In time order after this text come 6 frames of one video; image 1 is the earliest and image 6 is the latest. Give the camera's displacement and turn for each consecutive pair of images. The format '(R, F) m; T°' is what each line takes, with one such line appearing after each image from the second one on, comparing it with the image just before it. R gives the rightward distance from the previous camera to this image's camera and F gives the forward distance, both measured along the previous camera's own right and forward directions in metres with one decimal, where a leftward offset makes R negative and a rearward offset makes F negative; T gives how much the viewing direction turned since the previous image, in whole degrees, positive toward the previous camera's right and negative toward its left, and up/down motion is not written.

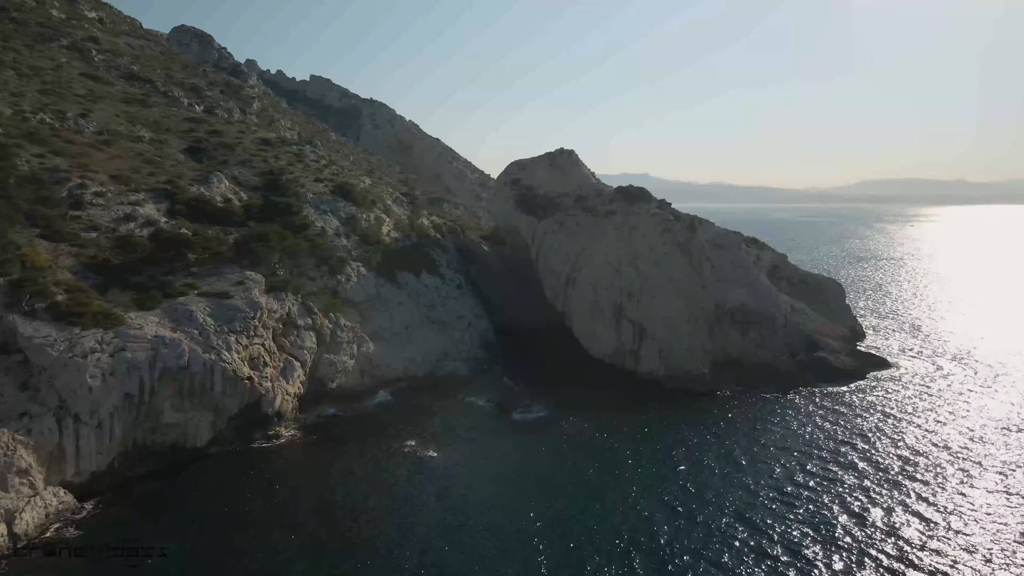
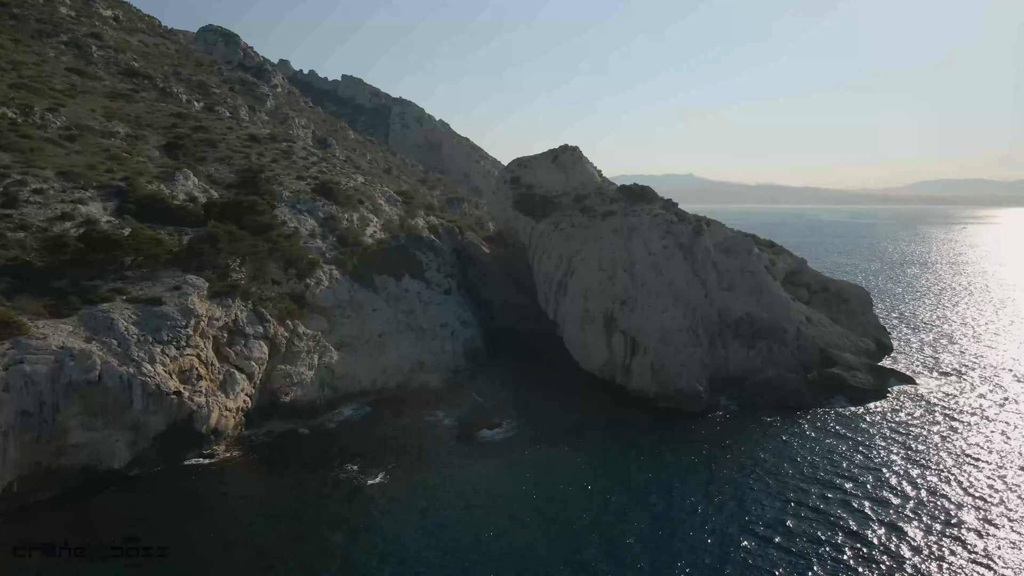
(+3.0, +3.1) m; -3°
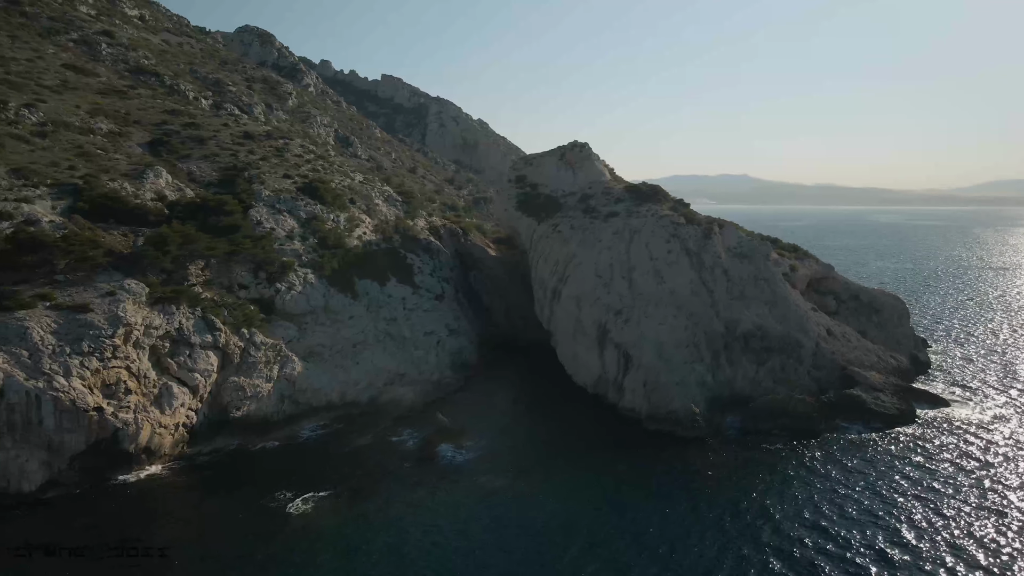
(+3.0, +3.0) m; -4°
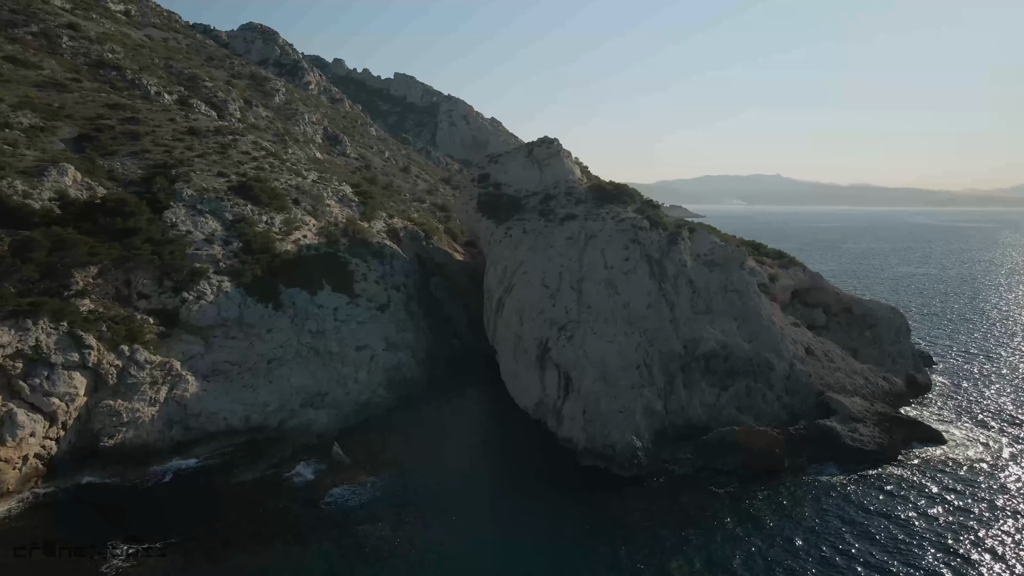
(+4.1, +3.8) m; -2°
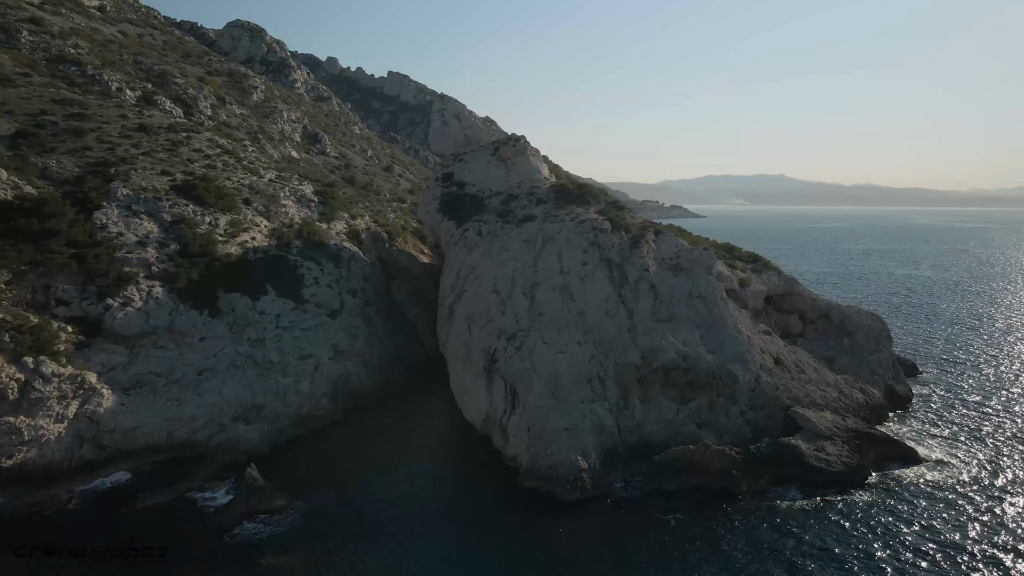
(+2.2, +2.0) m; 0°
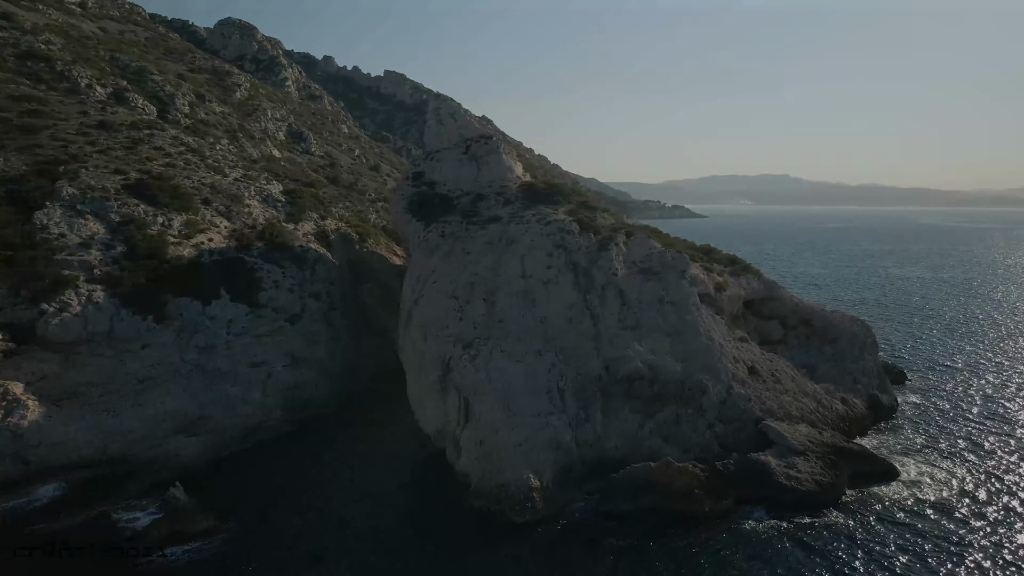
(+1.7, +1.6) m; 0°
